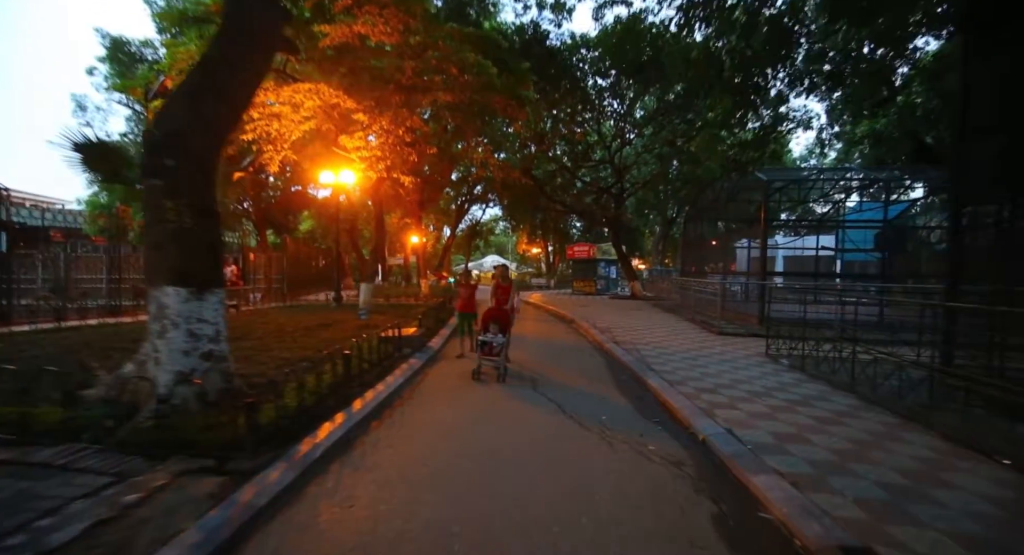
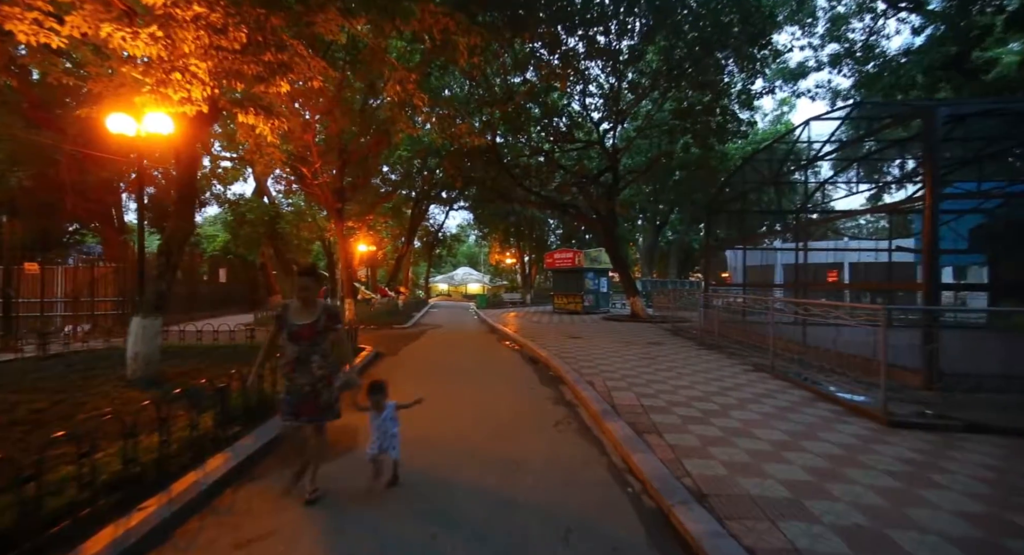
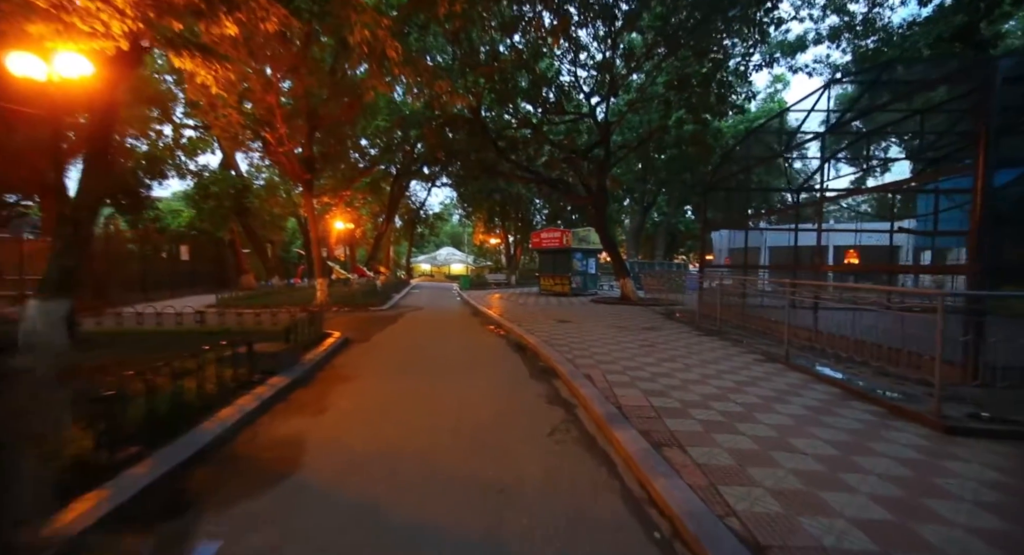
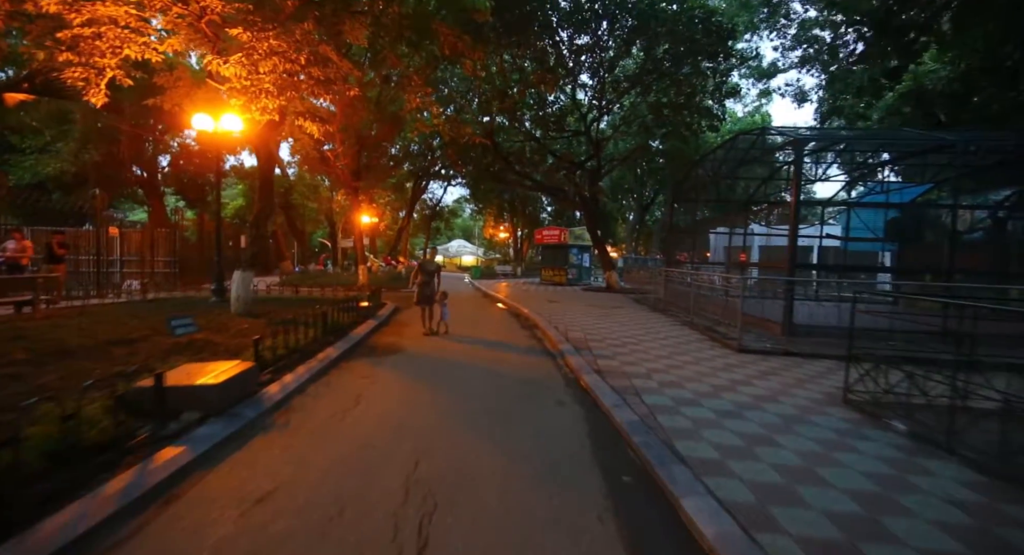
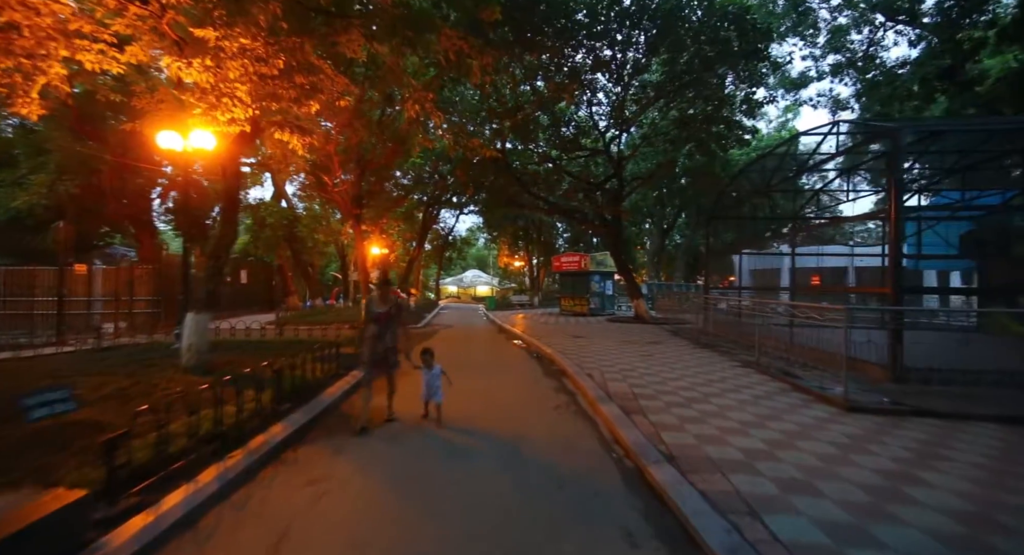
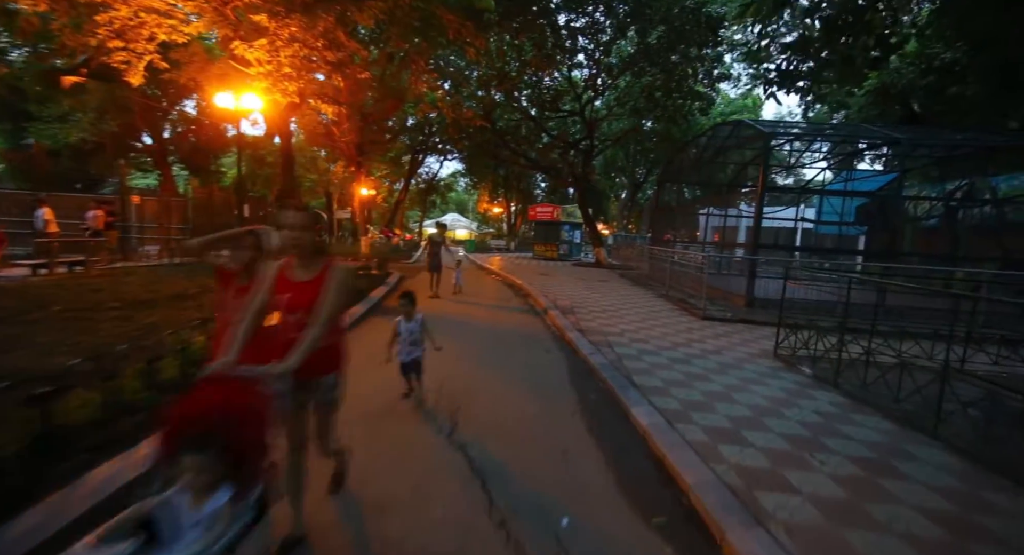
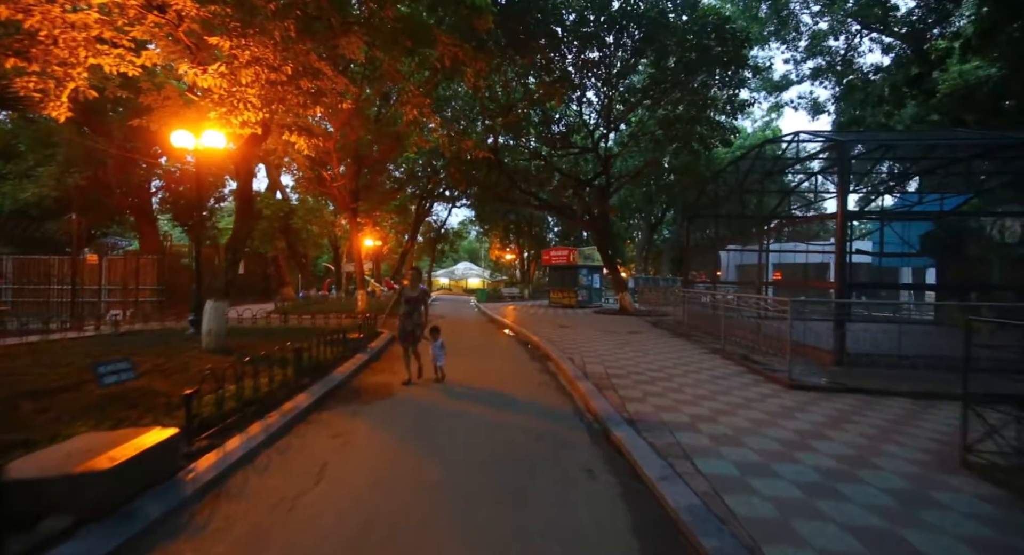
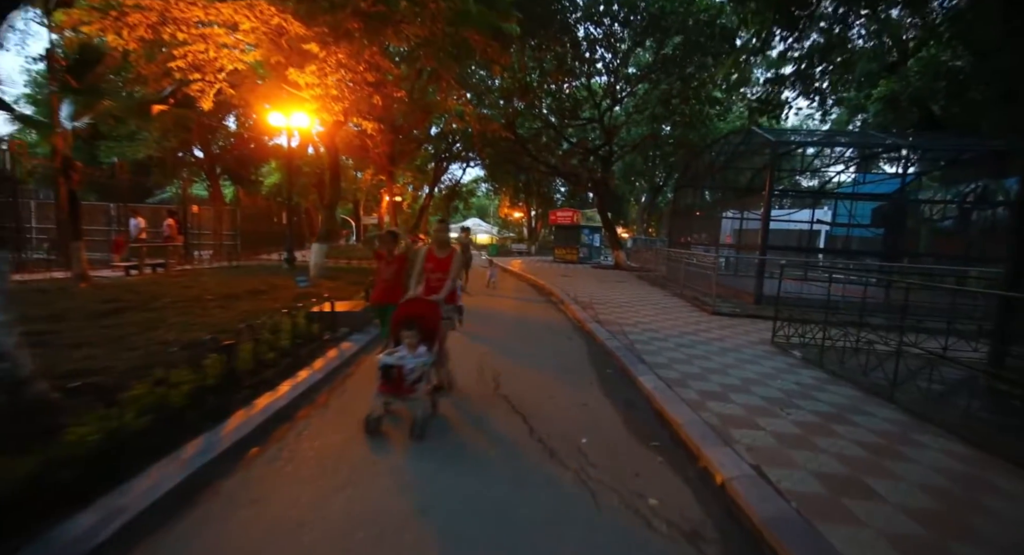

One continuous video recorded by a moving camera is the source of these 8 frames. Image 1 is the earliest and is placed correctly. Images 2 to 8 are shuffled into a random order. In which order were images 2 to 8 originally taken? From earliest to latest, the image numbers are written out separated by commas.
8, 6, 4, 7, 5, 2, 3
